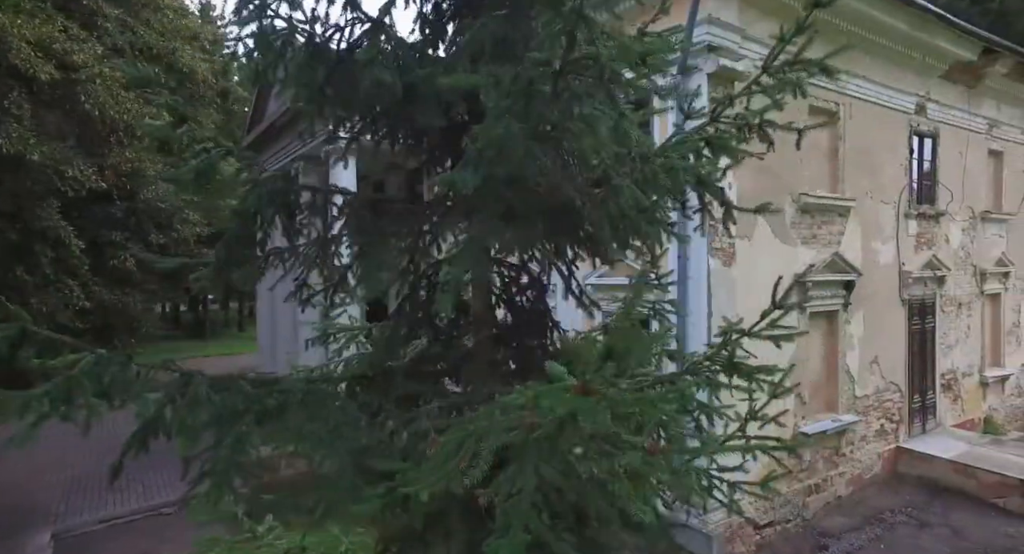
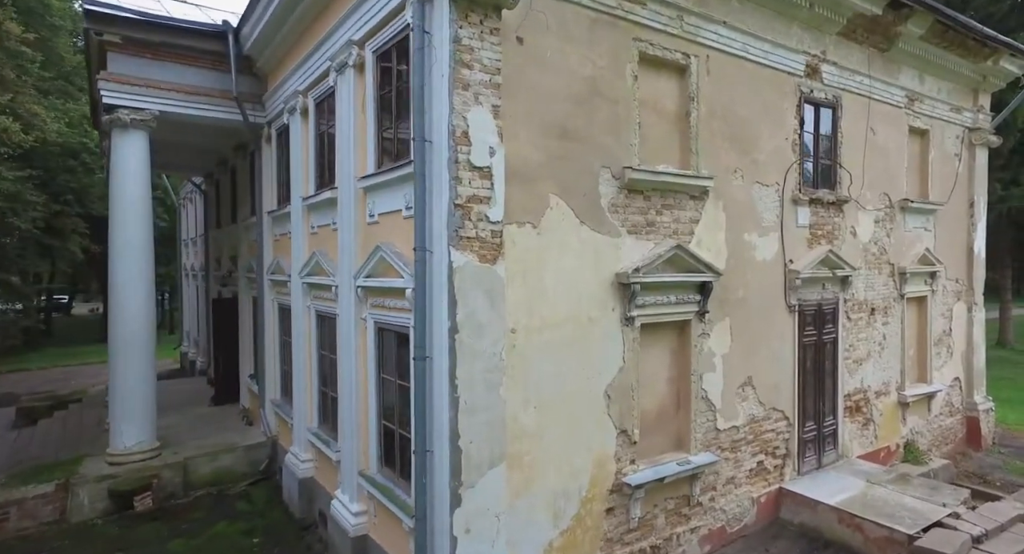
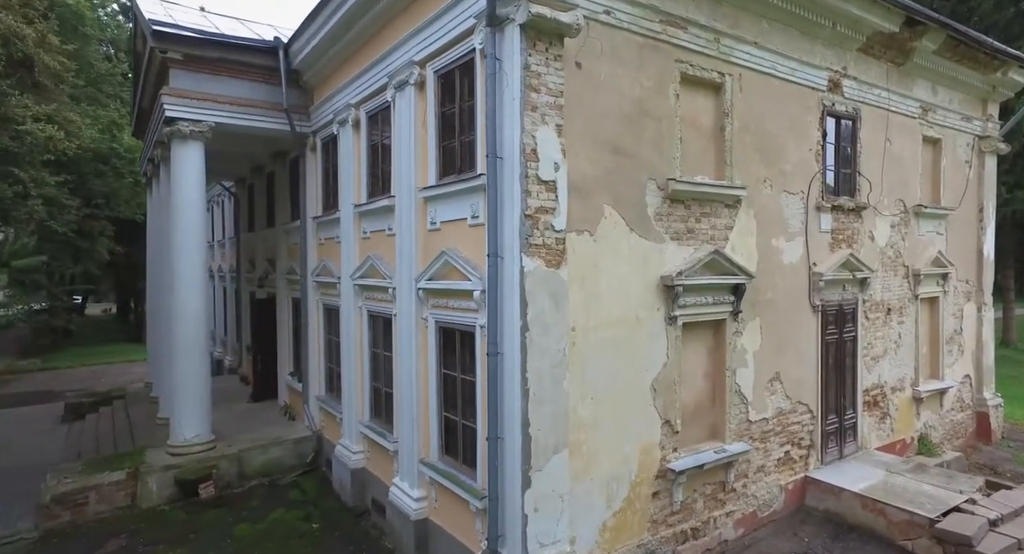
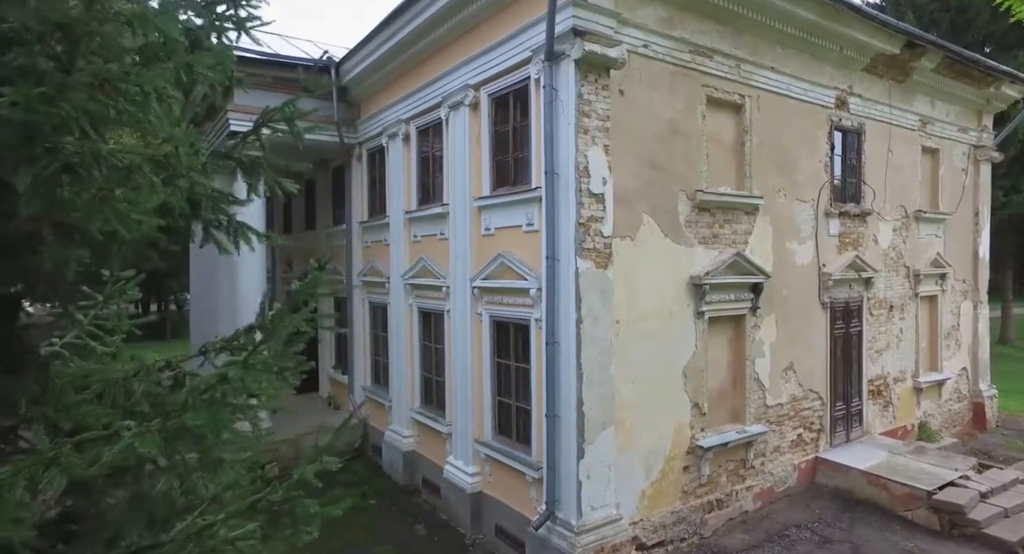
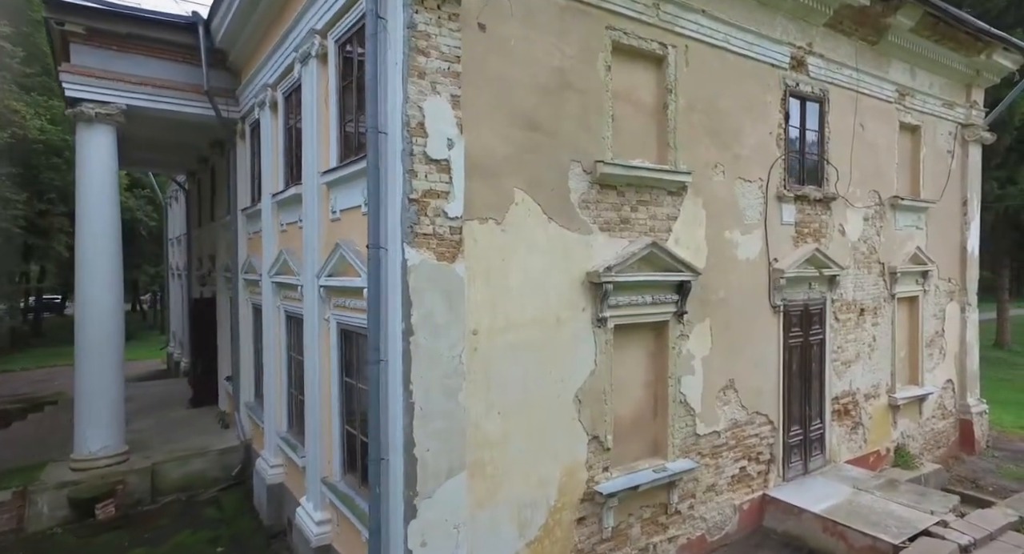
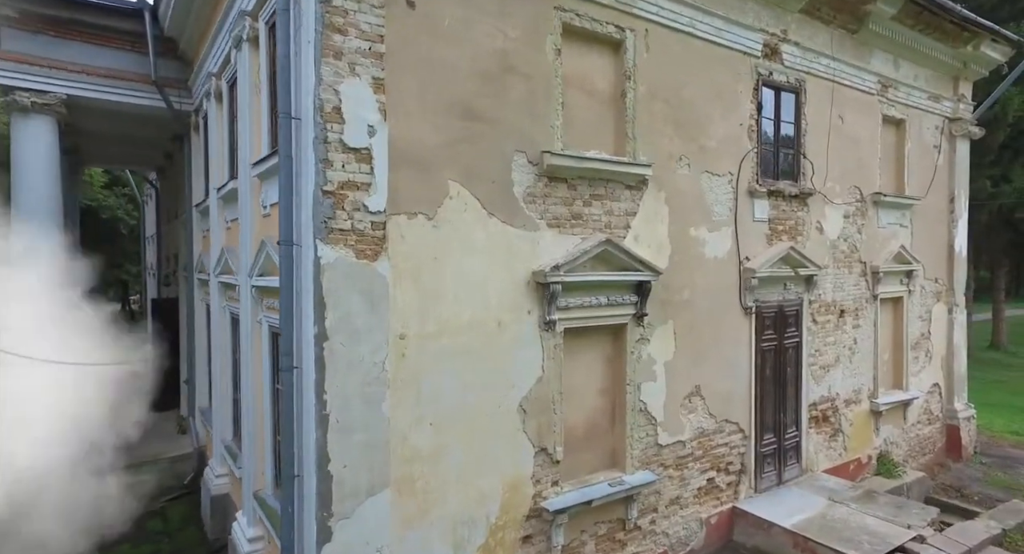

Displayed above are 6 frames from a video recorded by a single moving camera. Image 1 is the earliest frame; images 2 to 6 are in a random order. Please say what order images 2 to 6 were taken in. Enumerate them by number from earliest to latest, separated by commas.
4, 3, 2, 5, 6
